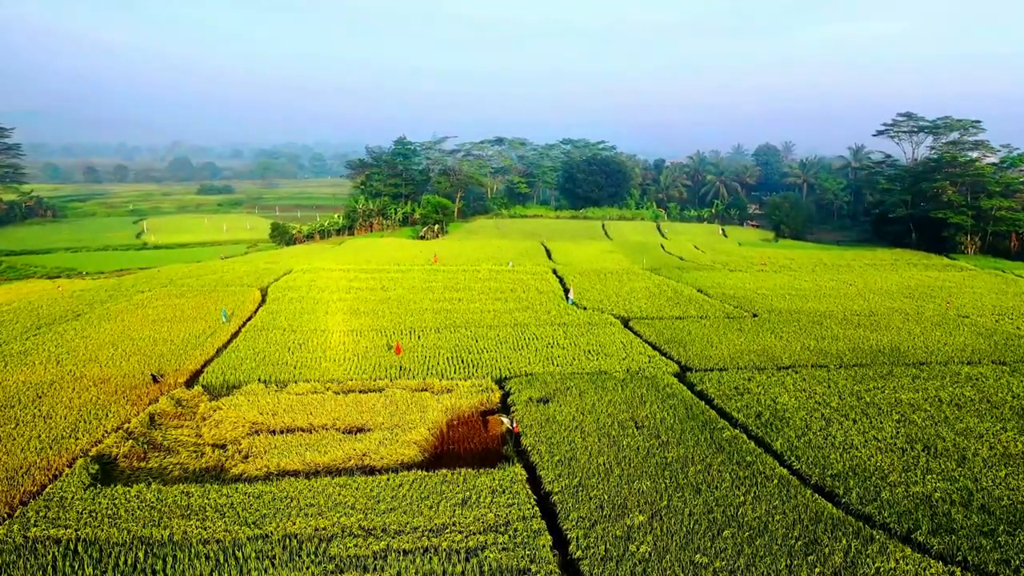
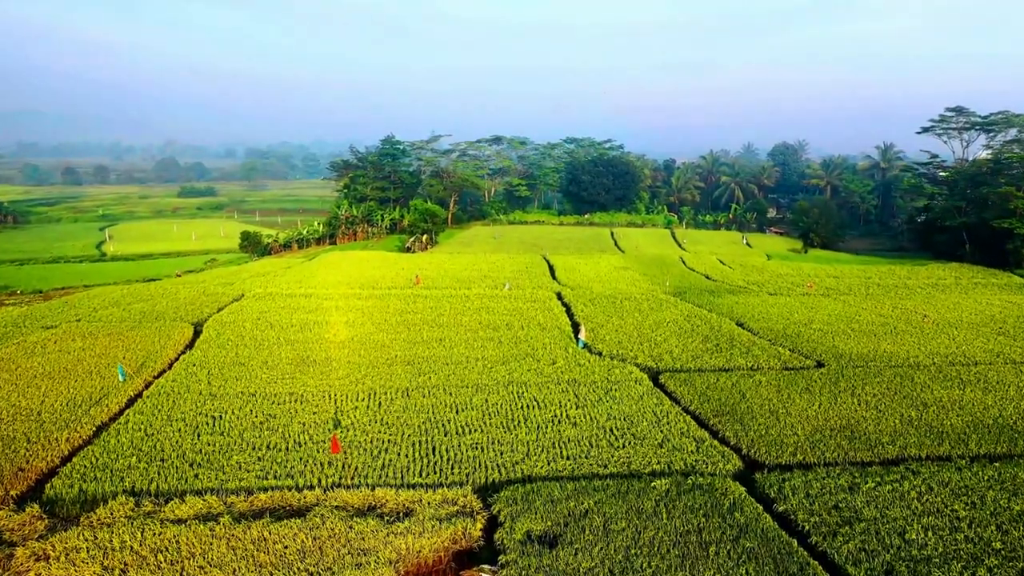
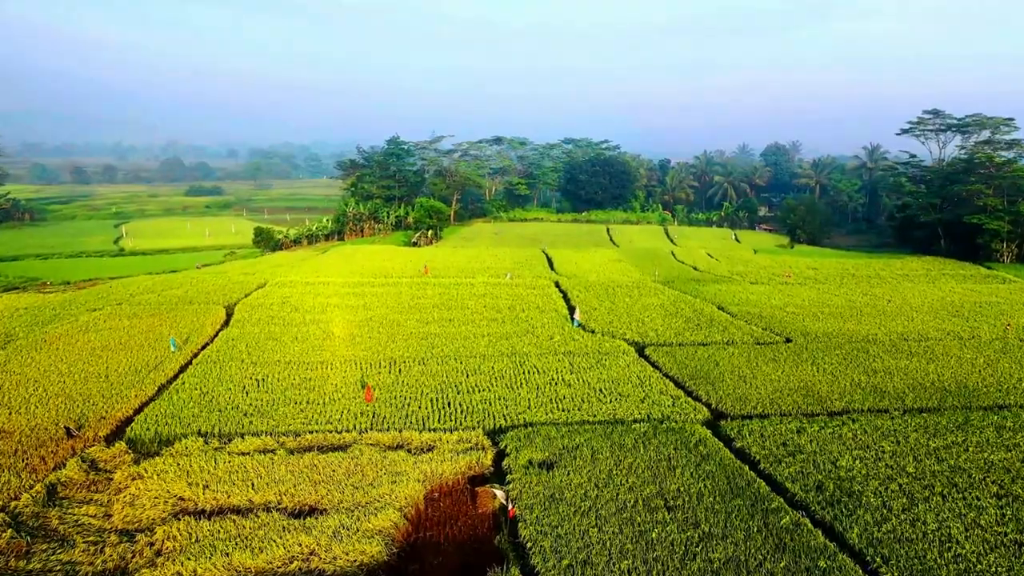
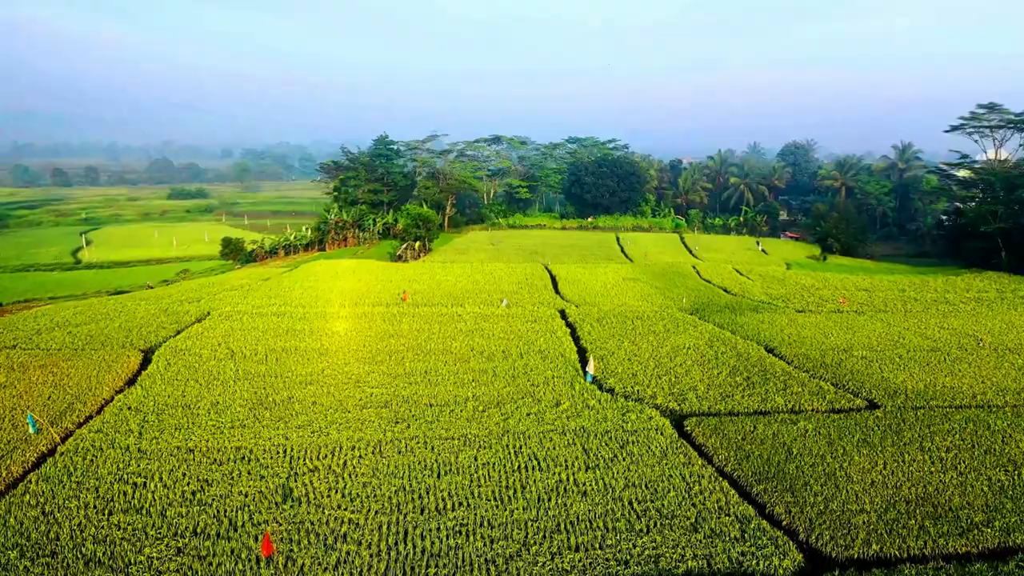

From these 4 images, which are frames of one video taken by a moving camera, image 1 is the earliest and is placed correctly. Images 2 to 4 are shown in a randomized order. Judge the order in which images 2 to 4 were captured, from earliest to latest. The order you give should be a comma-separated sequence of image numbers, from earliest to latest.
3, 2, 4
